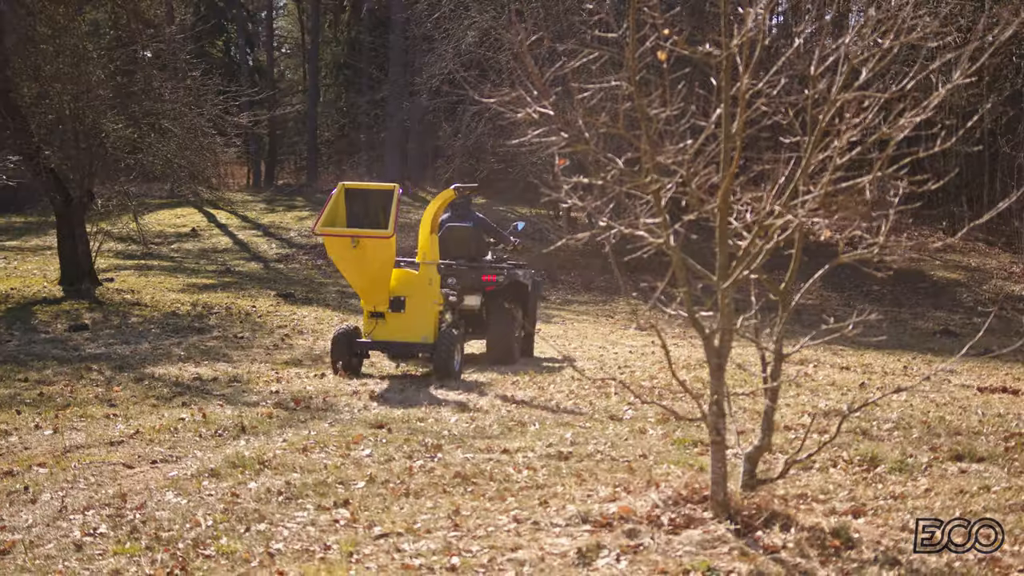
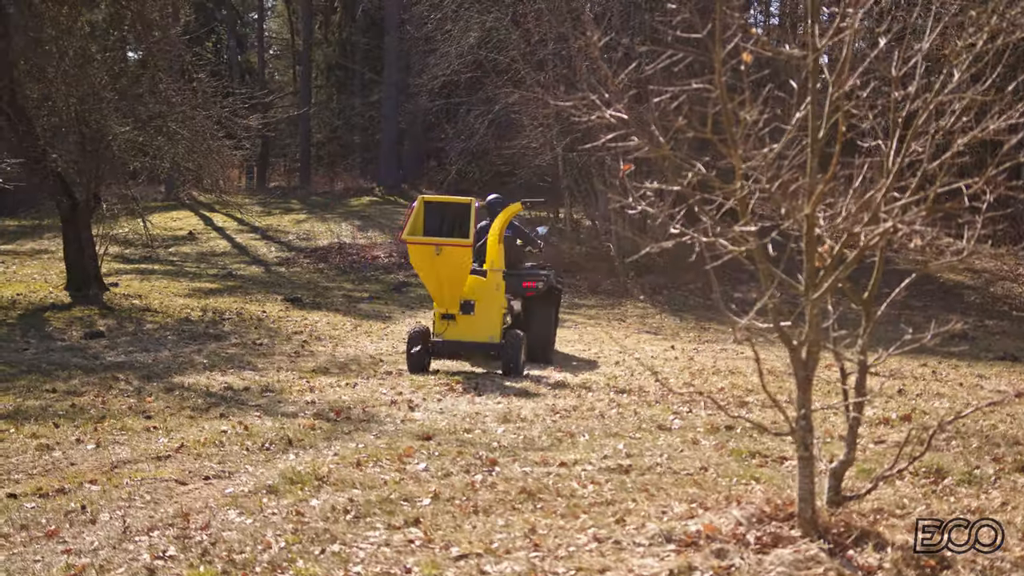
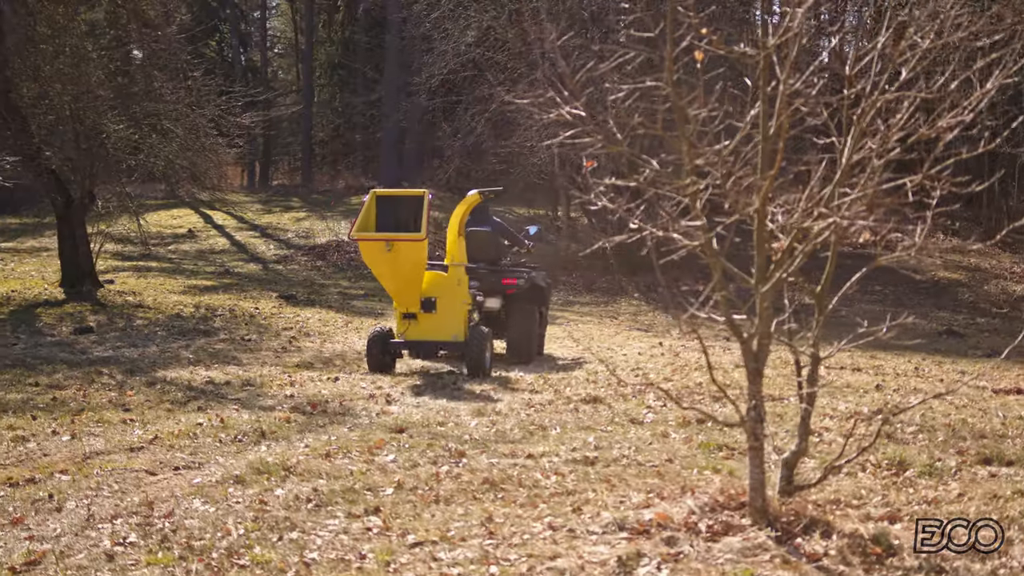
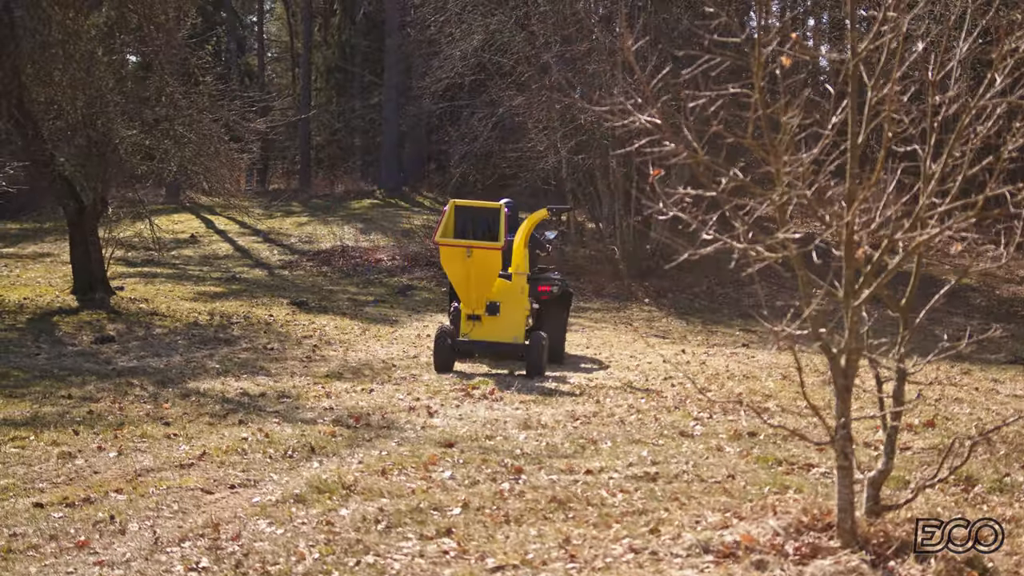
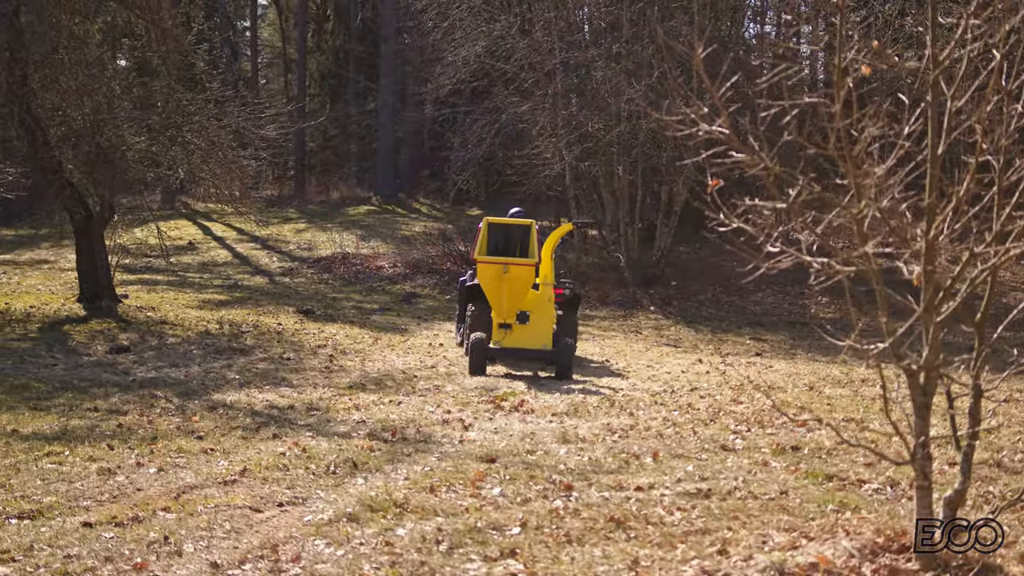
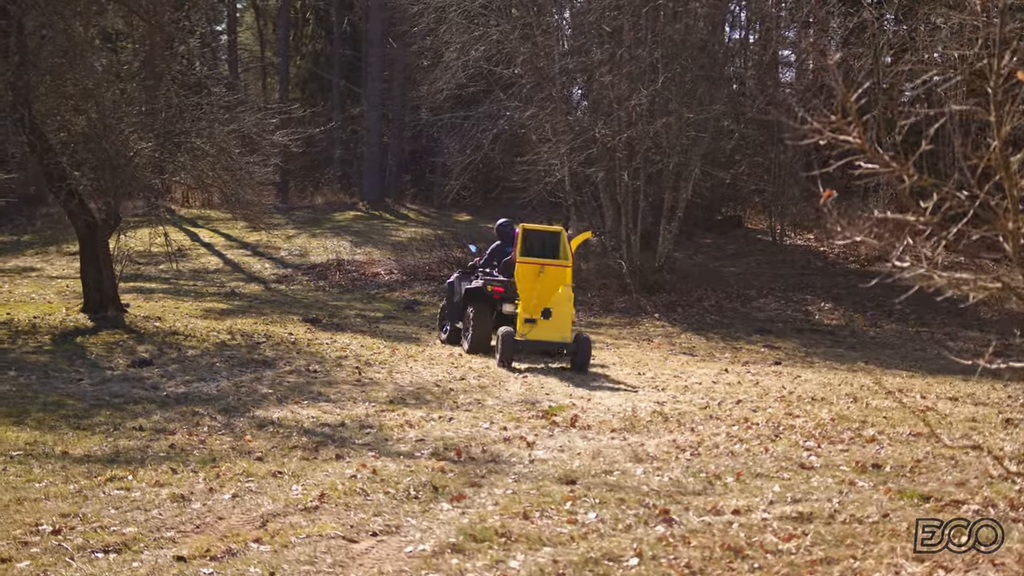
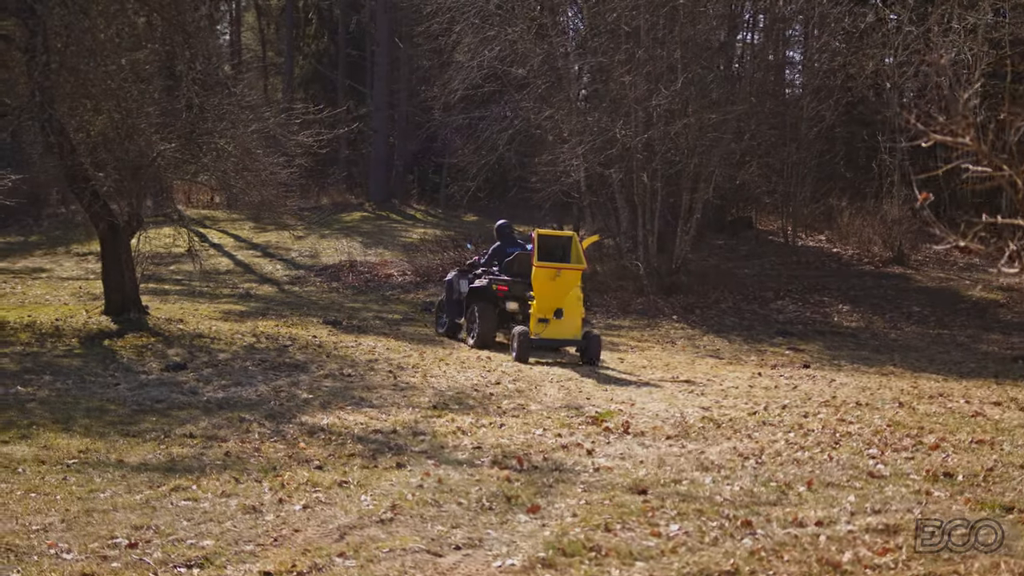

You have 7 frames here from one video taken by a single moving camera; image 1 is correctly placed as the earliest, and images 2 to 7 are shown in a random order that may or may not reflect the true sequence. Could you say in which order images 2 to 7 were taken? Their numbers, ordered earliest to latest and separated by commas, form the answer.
3, 2, 4, 5, 6, 7
